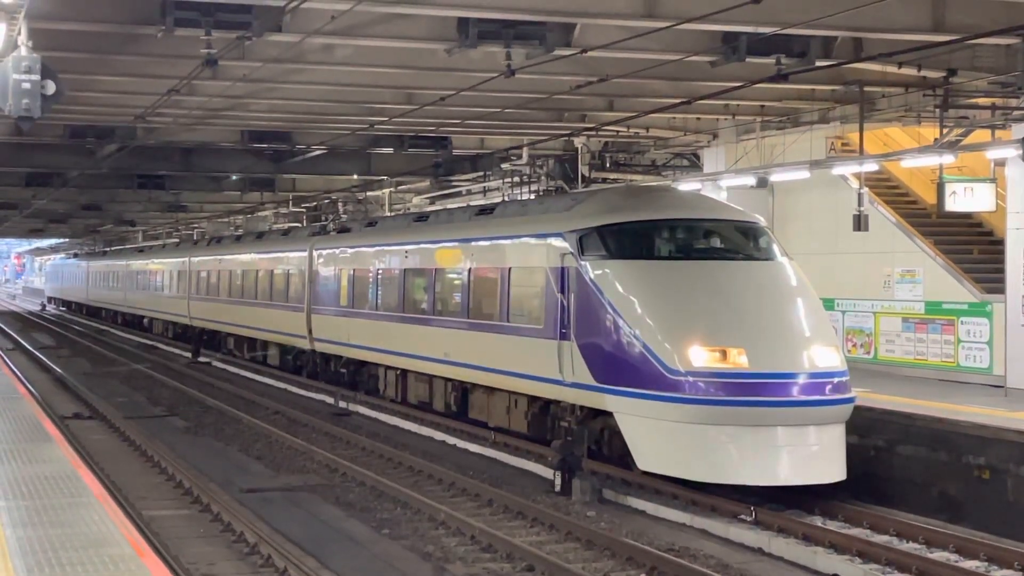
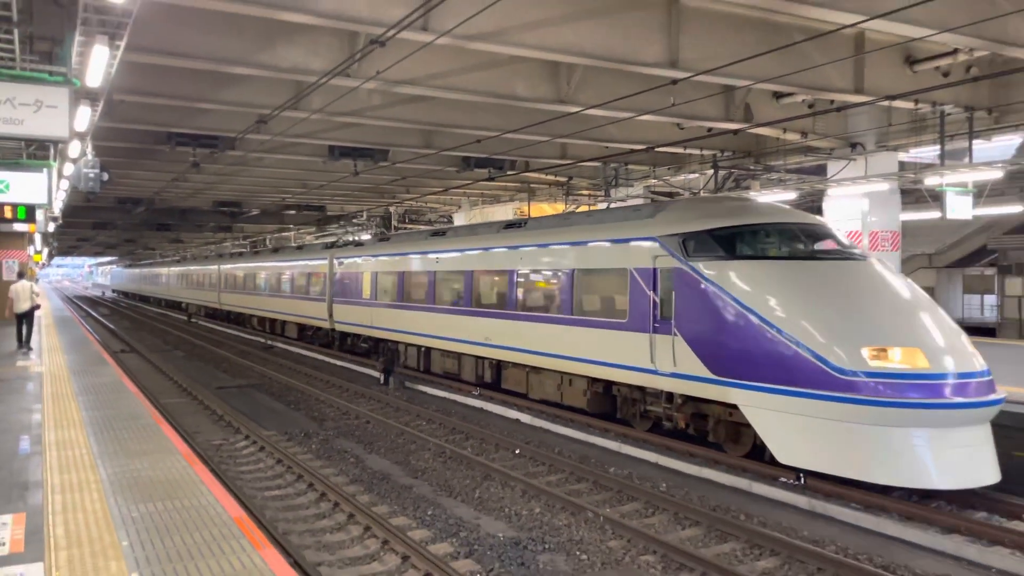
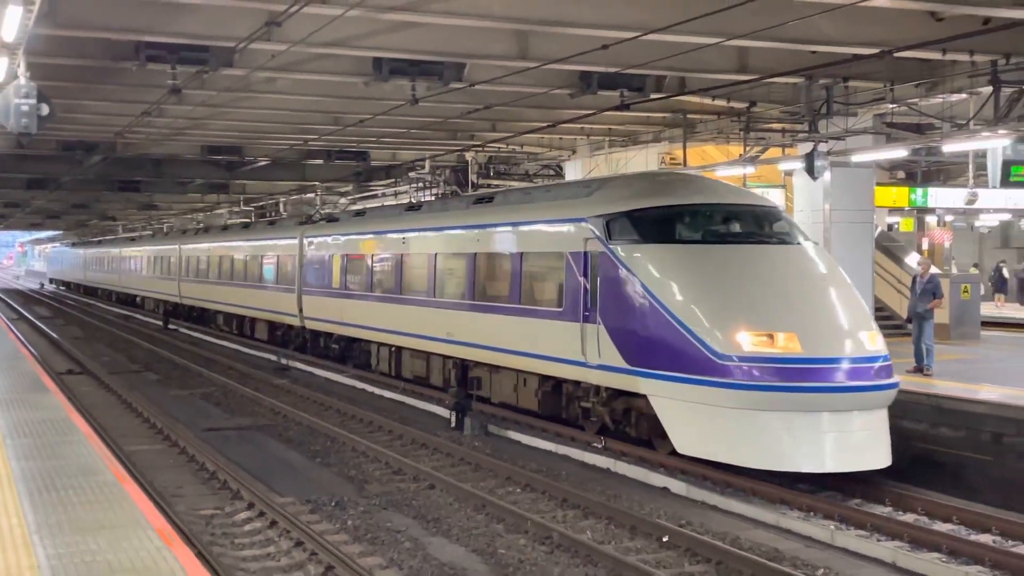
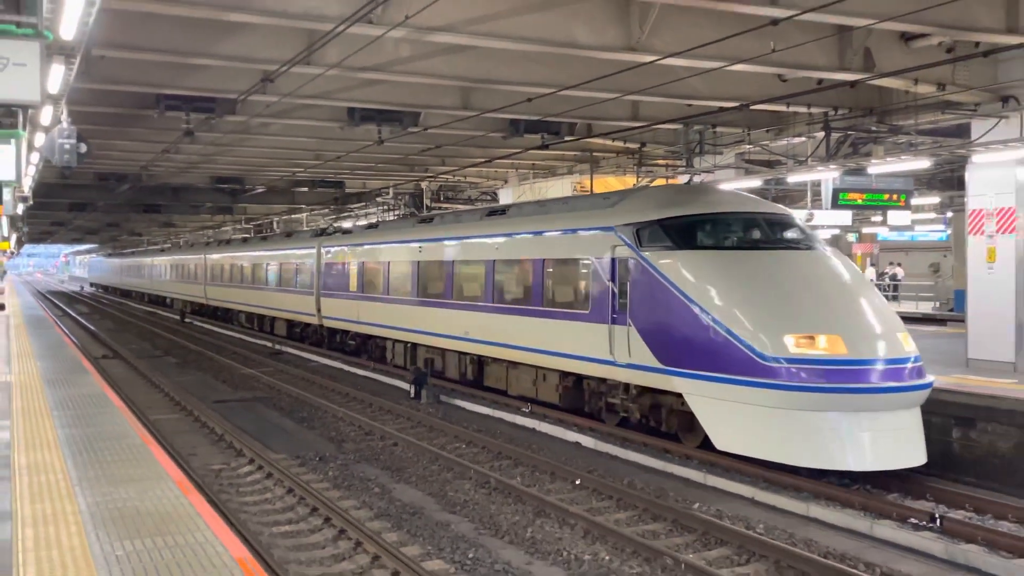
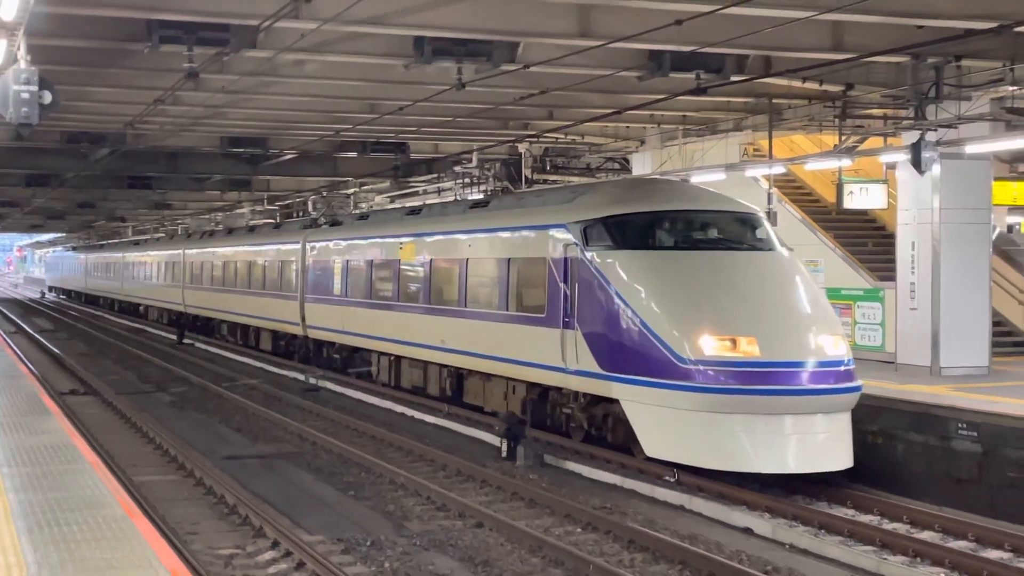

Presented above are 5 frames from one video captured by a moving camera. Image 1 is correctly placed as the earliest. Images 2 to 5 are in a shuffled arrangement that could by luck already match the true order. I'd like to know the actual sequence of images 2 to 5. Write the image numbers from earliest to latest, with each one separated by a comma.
5, 3, 4, 2
